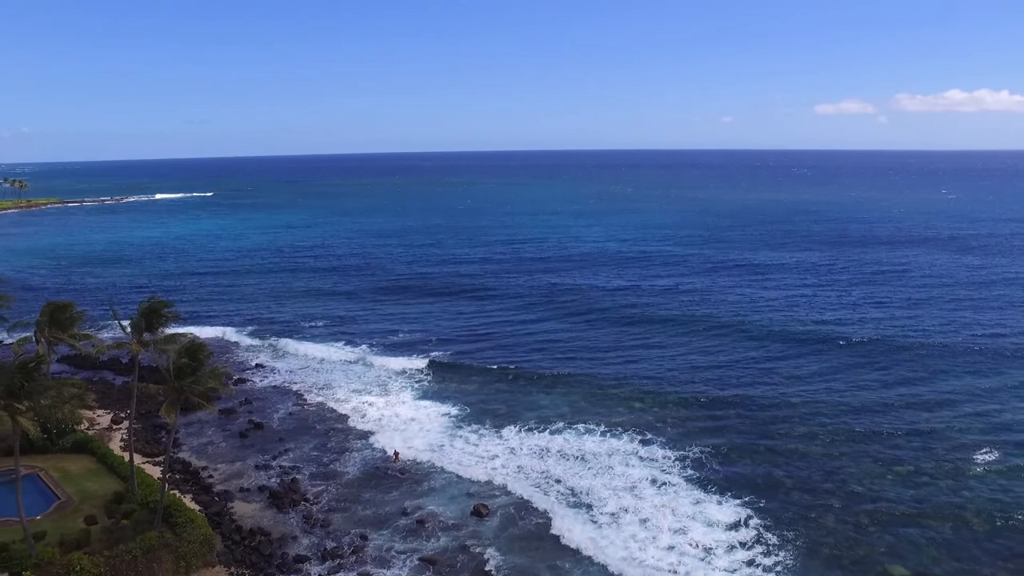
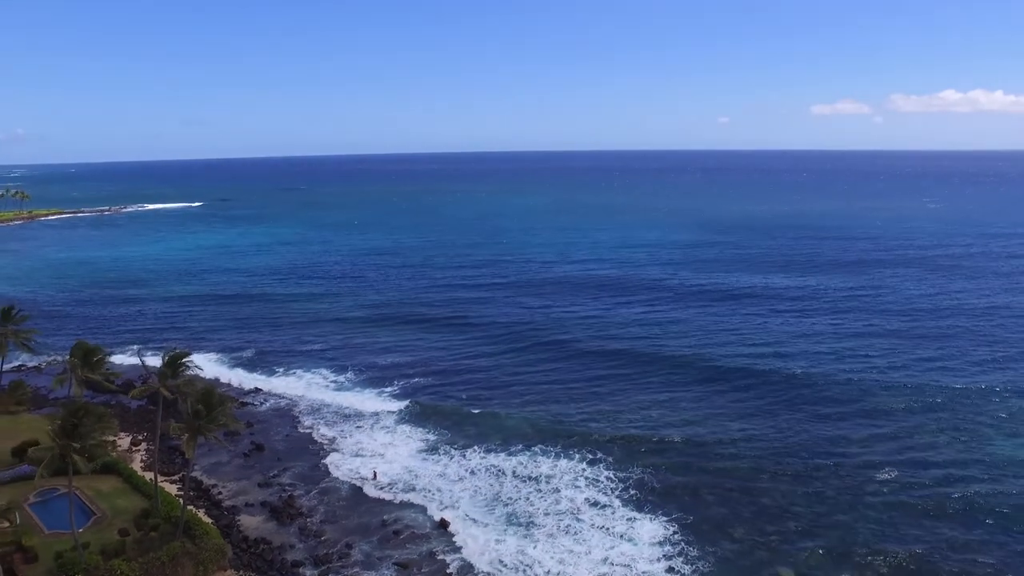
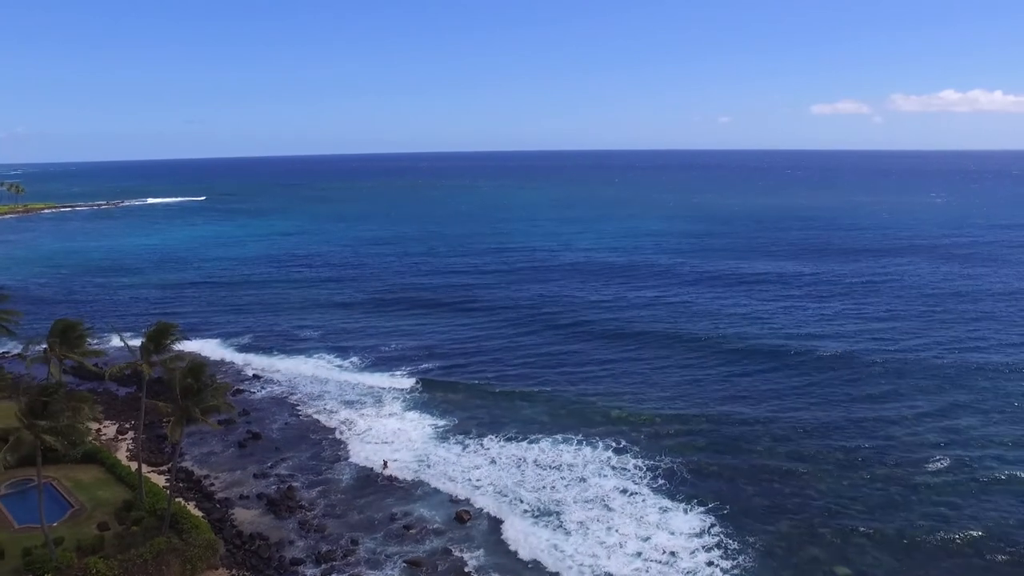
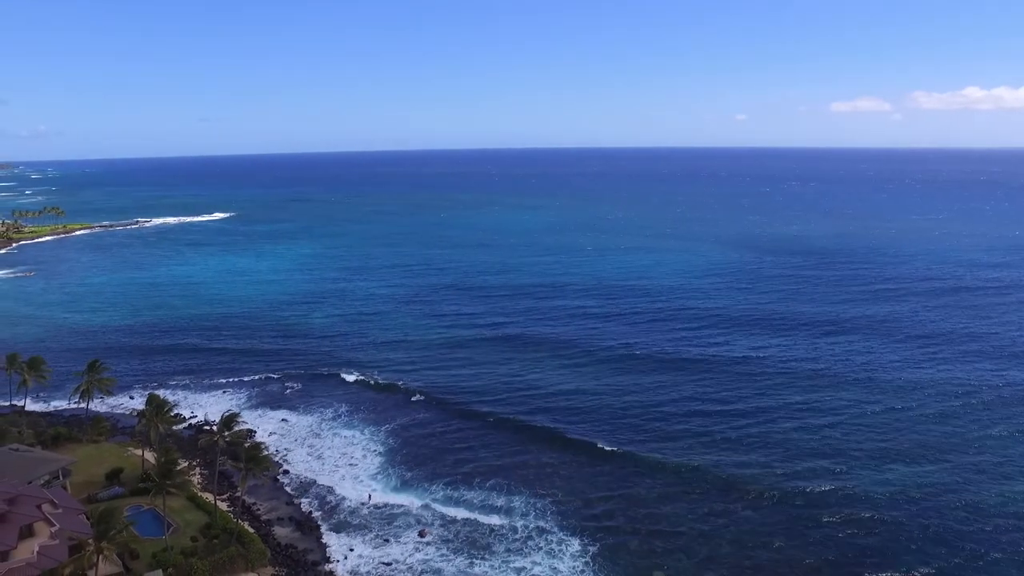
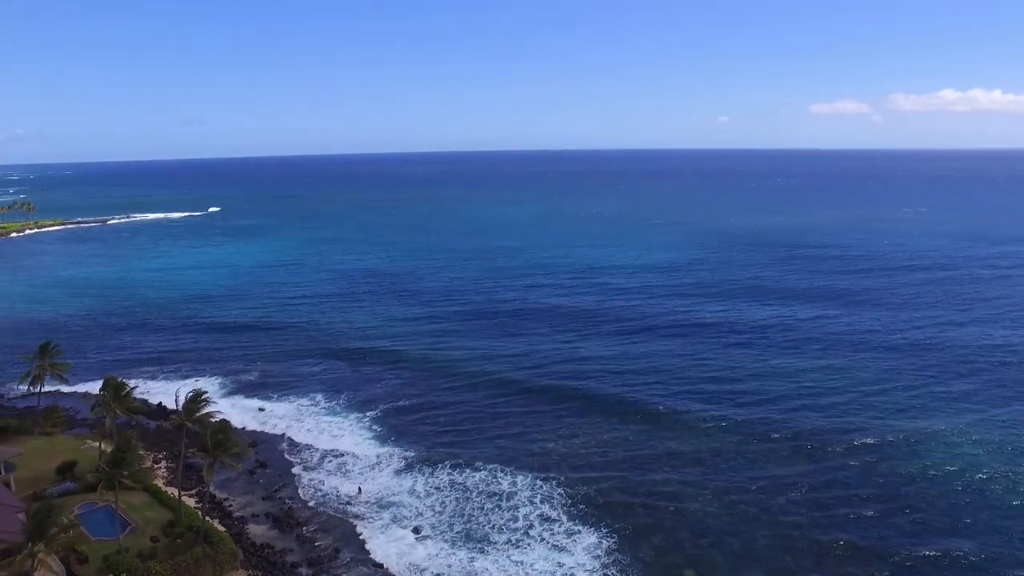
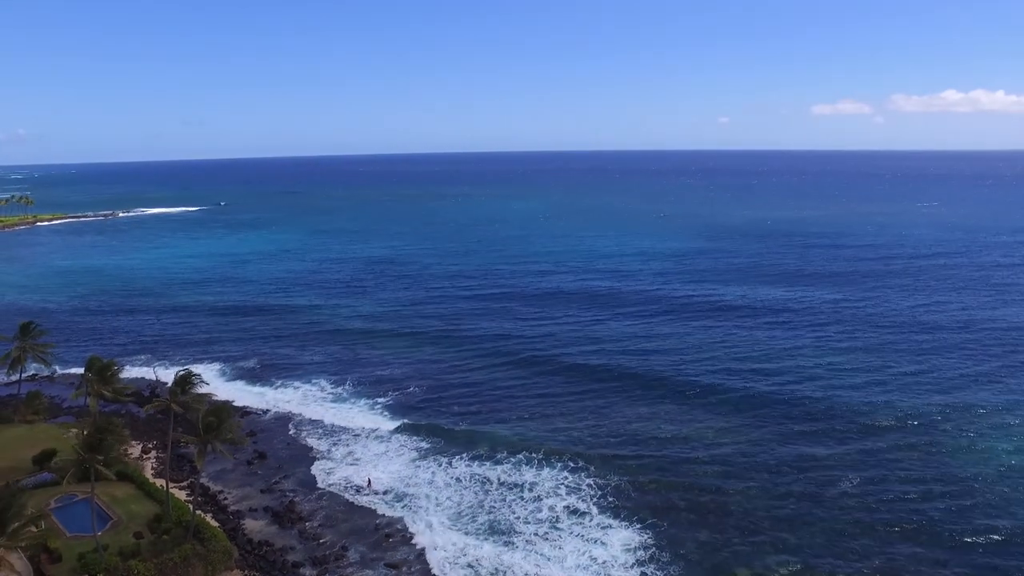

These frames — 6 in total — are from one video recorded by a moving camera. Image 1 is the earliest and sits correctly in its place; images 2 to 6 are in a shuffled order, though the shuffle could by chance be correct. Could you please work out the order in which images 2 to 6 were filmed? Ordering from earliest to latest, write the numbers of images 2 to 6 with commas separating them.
3, 2, 6, 5, 4
